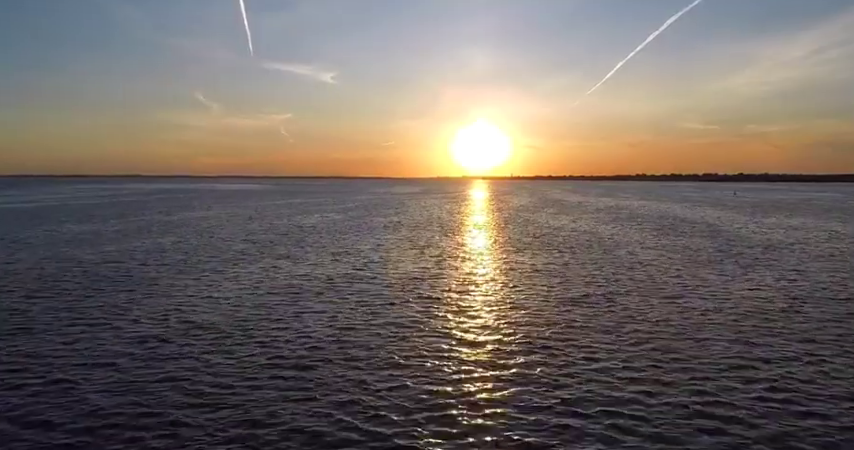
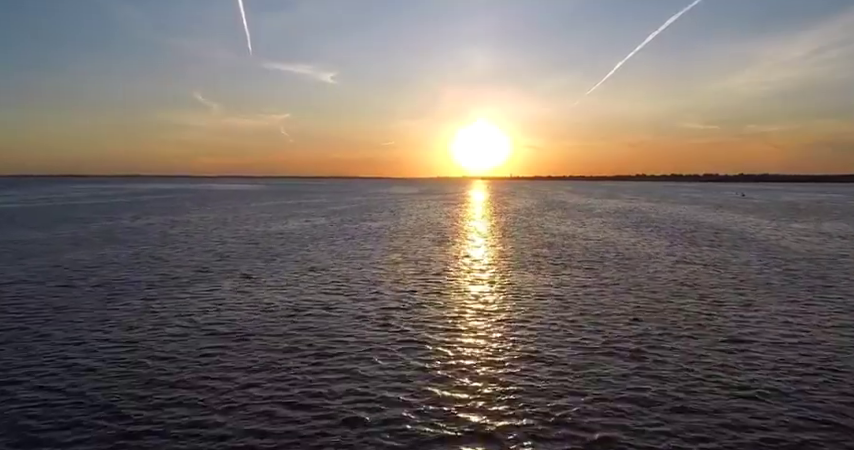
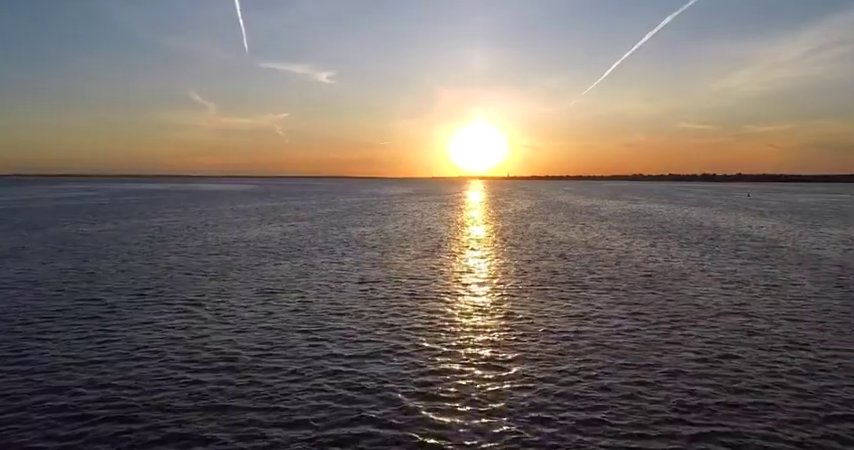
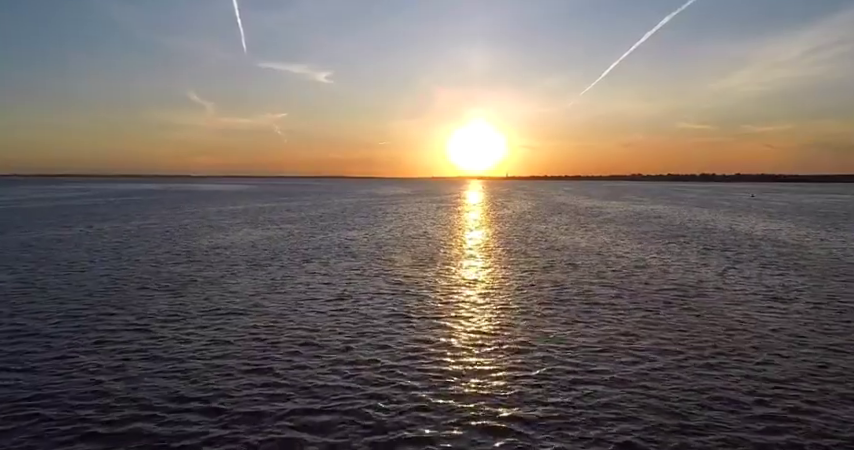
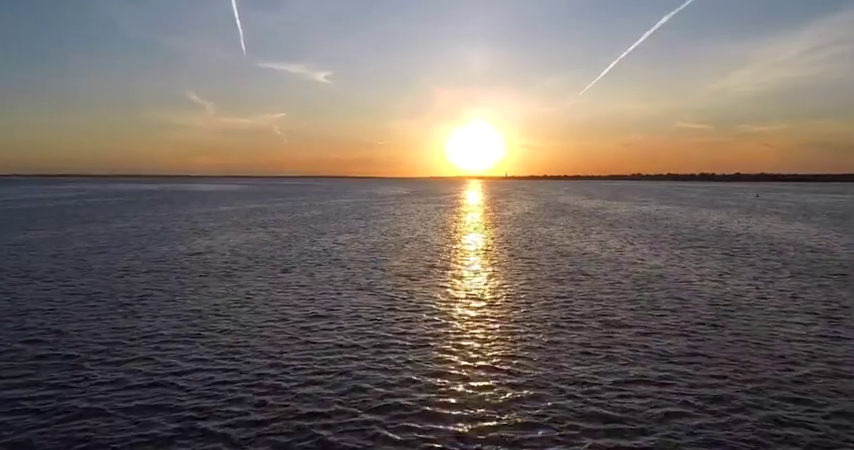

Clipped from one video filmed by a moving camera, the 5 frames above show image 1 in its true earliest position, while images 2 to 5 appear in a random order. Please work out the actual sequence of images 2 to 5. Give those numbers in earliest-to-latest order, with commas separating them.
2, 3, 4, 5
